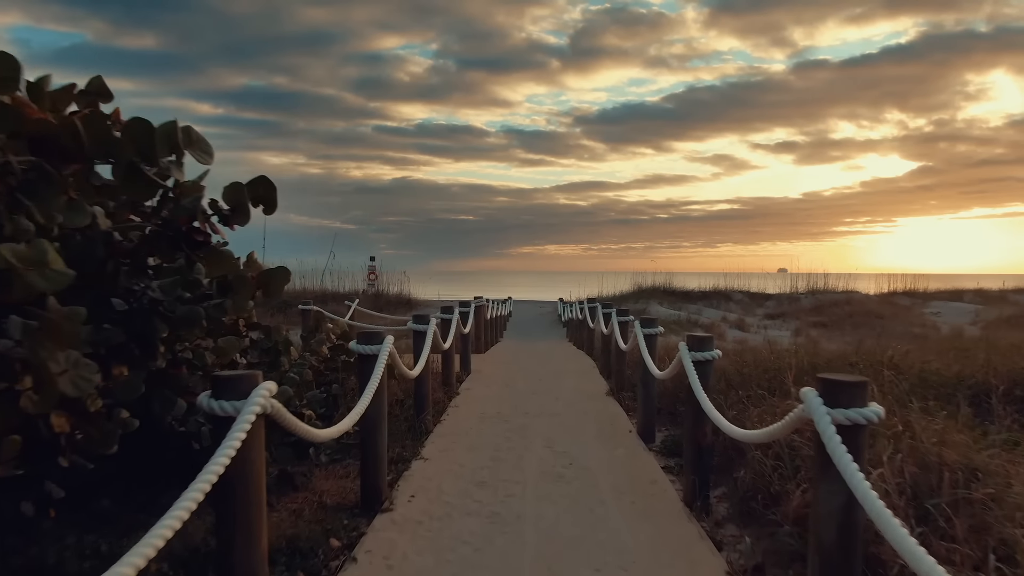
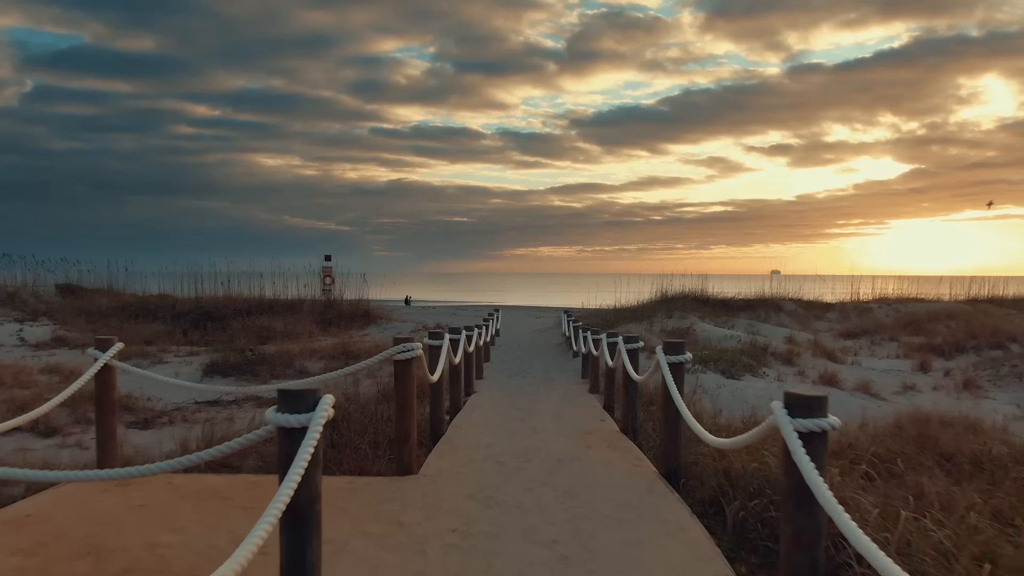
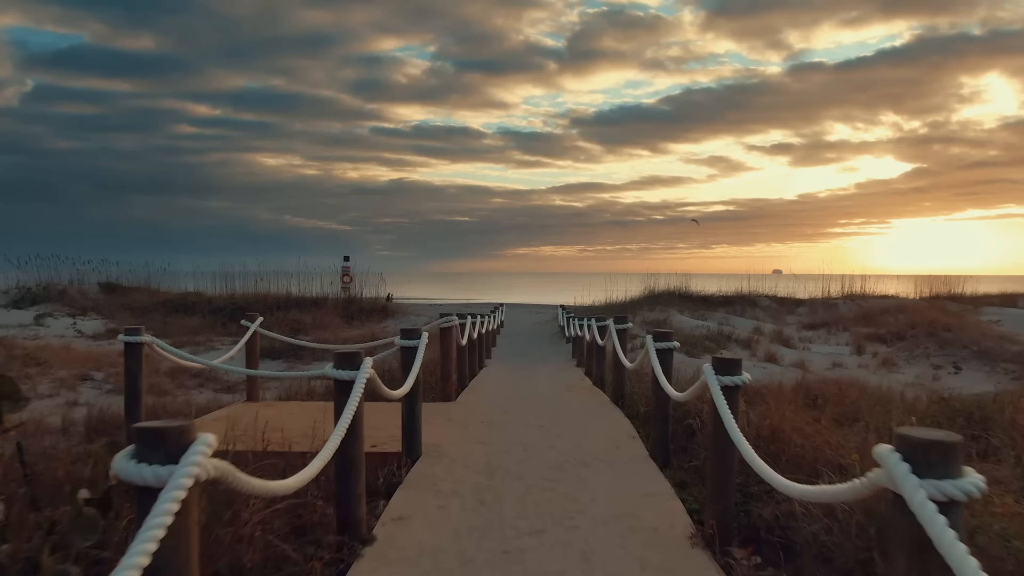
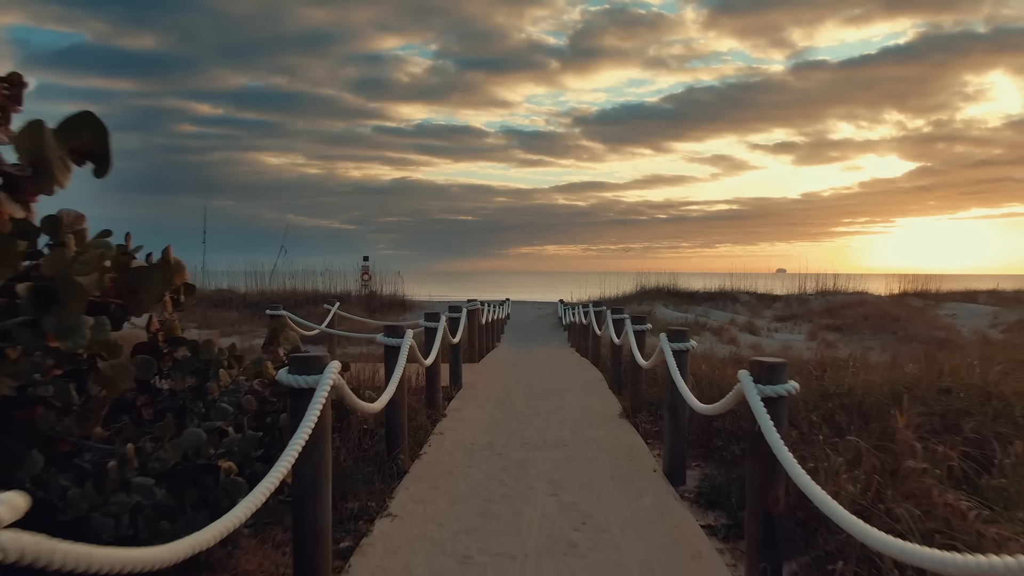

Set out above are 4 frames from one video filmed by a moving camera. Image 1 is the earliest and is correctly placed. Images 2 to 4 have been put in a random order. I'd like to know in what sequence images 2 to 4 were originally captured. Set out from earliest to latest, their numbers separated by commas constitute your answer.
4, 3, 2
